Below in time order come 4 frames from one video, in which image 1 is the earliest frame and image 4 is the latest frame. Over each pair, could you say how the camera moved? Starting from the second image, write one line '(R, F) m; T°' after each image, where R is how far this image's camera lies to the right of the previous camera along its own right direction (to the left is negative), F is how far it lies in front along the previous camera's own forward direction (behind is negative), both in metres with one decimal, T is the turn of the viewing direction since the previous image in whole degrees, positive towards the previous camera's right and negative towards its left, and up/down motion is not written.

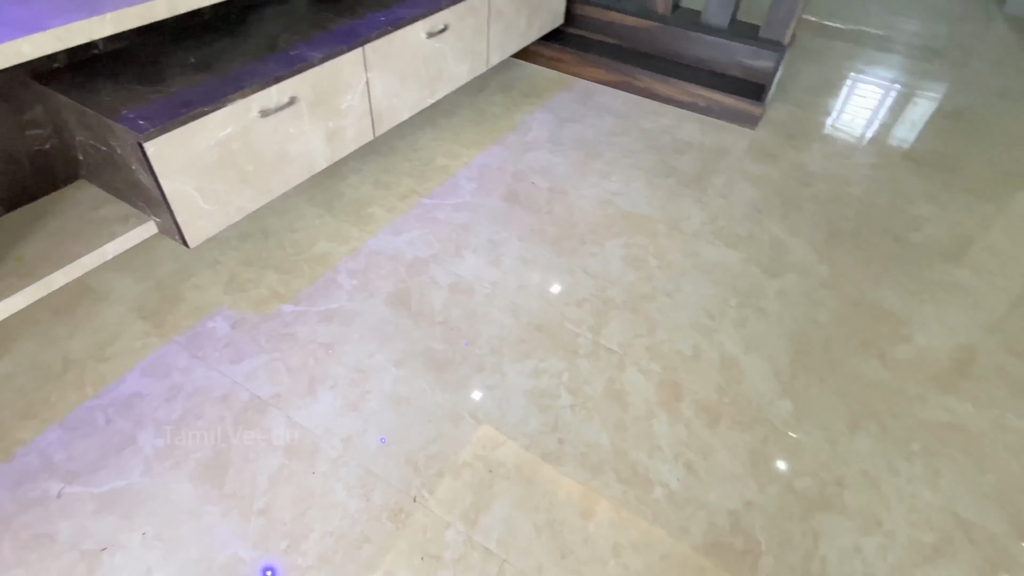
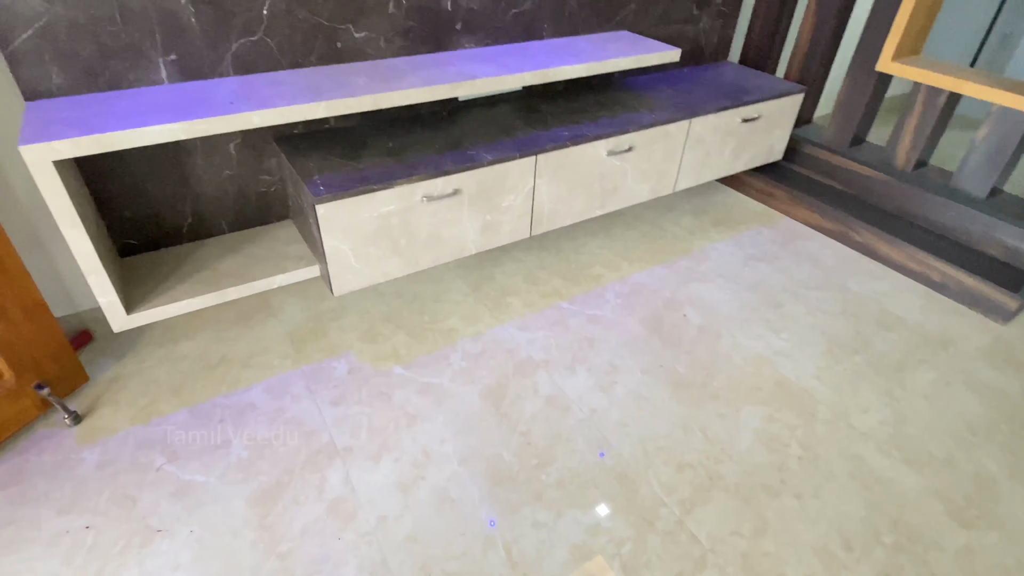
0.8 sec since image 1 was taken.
(+0.2, +0.1) m; -22°
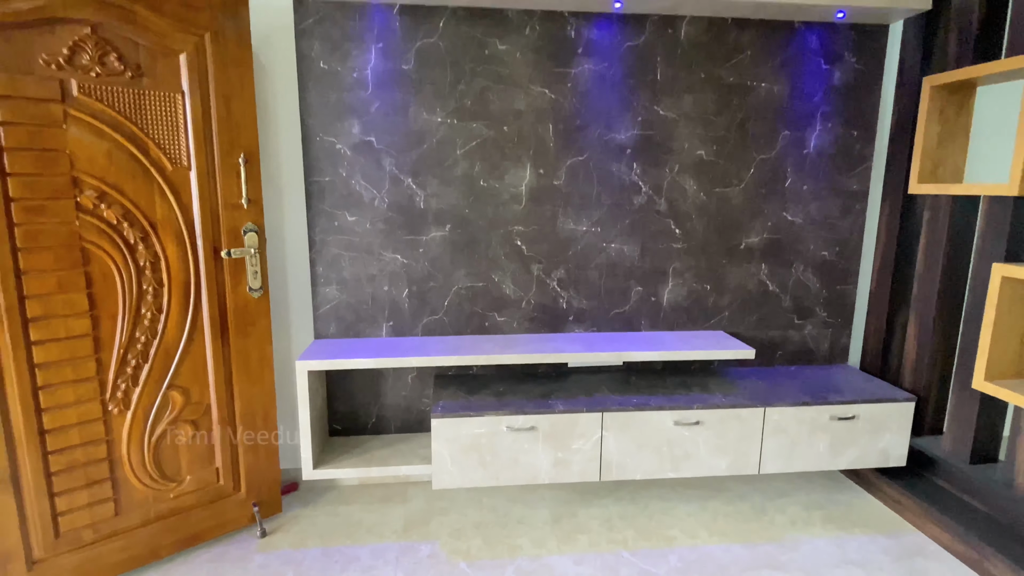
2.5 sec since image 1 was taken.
(+0.6, -0.4) m; -28°
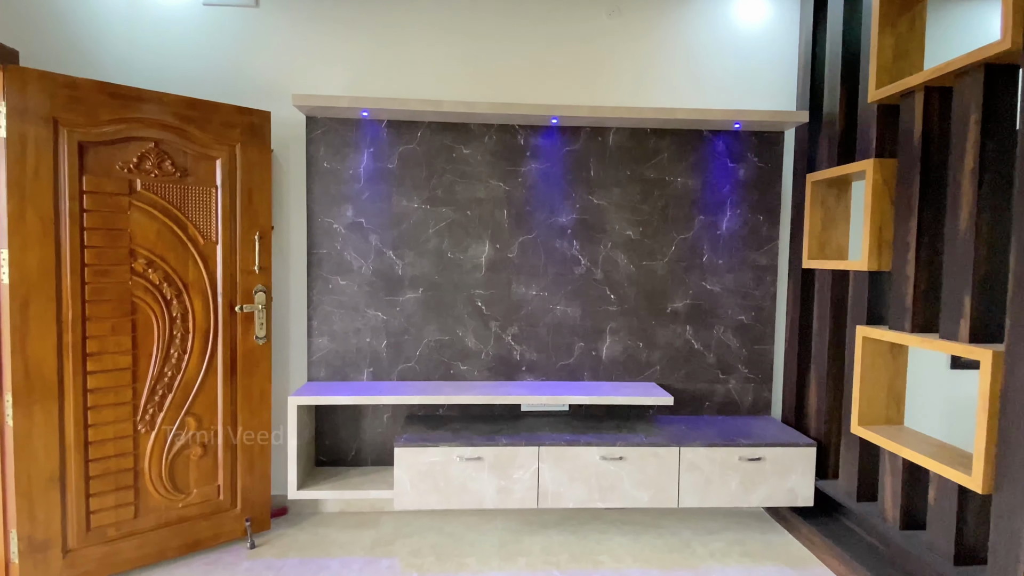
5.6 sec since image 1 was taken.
(+0.3, -0.4) m; -3°
